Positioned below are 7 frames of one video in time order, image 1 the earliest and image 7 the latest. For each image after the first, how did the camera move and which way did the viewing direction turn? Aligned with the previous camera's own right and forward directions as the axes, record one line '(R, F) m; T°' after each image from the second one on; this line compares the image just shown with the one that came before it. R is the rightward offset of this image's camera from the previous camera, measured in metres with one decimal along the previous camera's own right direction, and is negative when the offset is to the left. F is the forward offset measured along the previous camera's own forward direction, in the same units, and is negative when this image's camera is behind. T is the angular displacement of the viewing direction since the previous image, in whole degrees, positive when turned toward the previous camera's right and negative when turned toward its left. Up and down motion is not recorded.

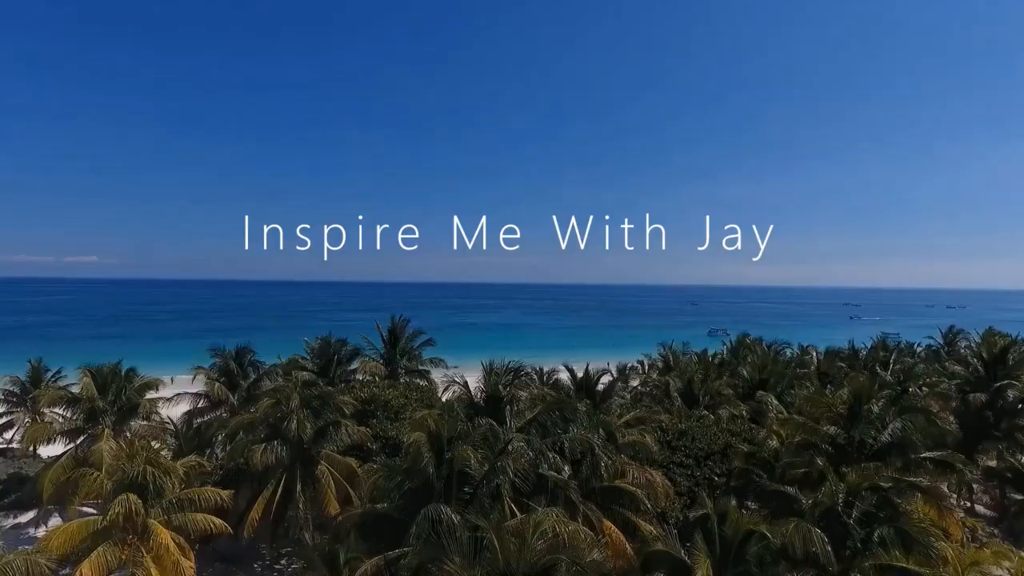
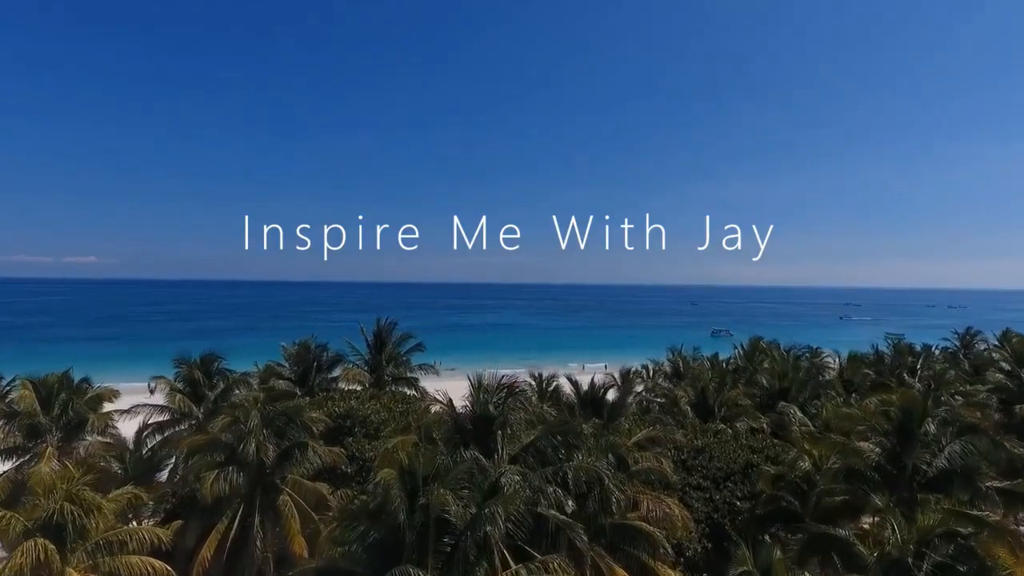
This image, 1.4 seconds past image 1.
(+0.1, +1.9) m; 0°
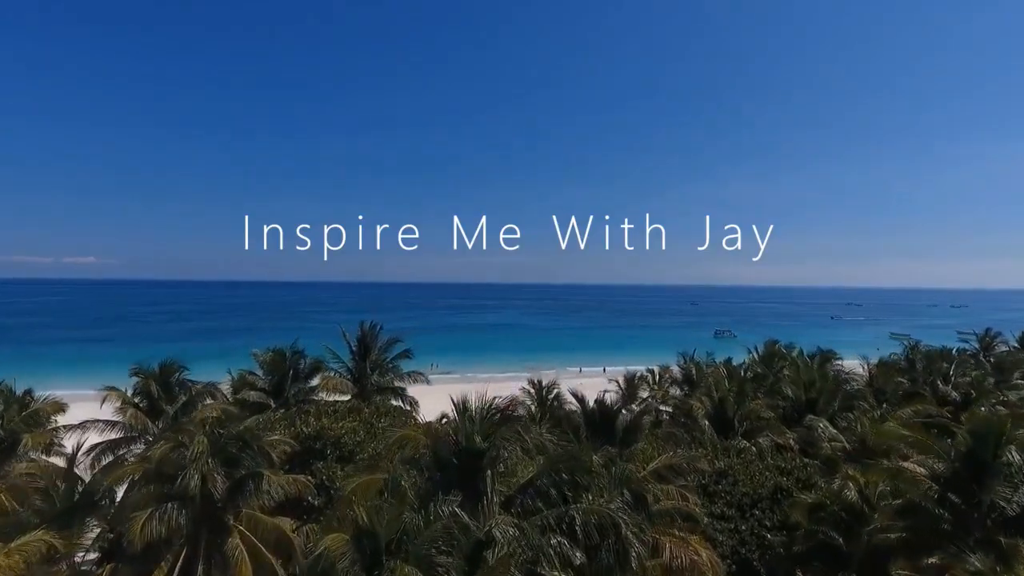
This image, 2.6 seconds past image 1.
(+0.1, +2.0) m; 0°
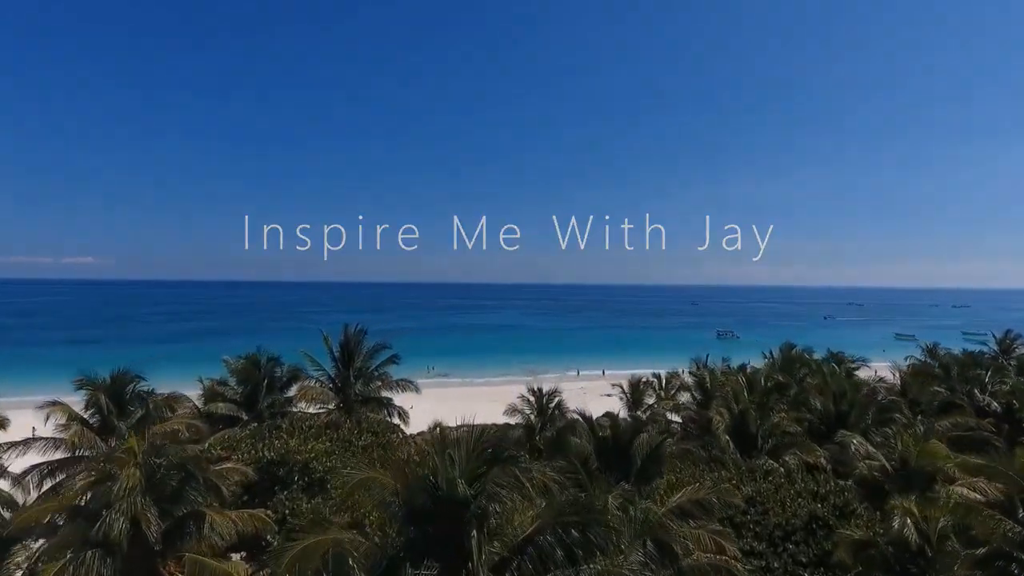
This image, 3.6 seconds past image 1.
(+0.1, +1.8) m; 0°
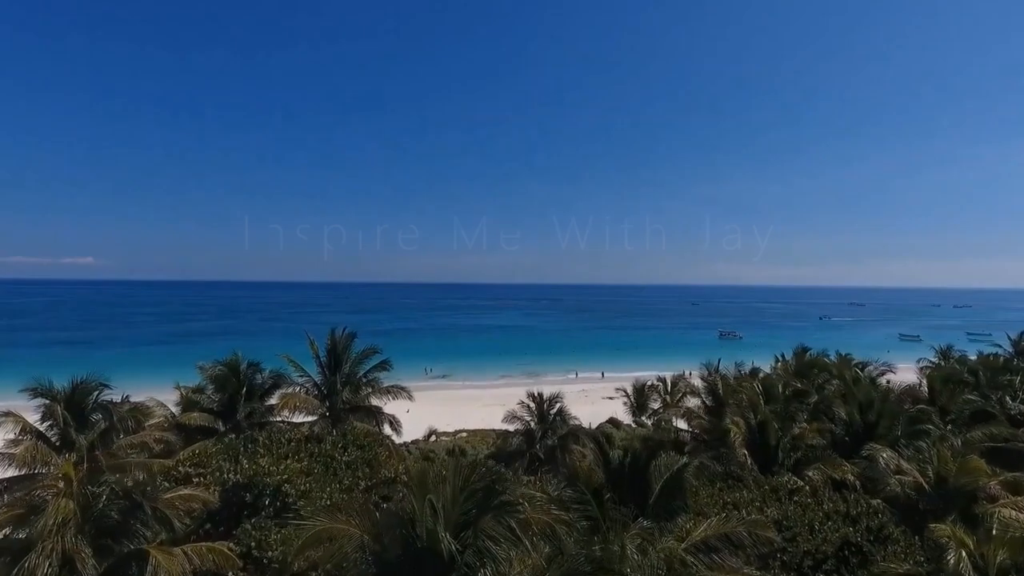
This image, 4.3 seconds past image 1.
(0.0, +1.3) m; 0°
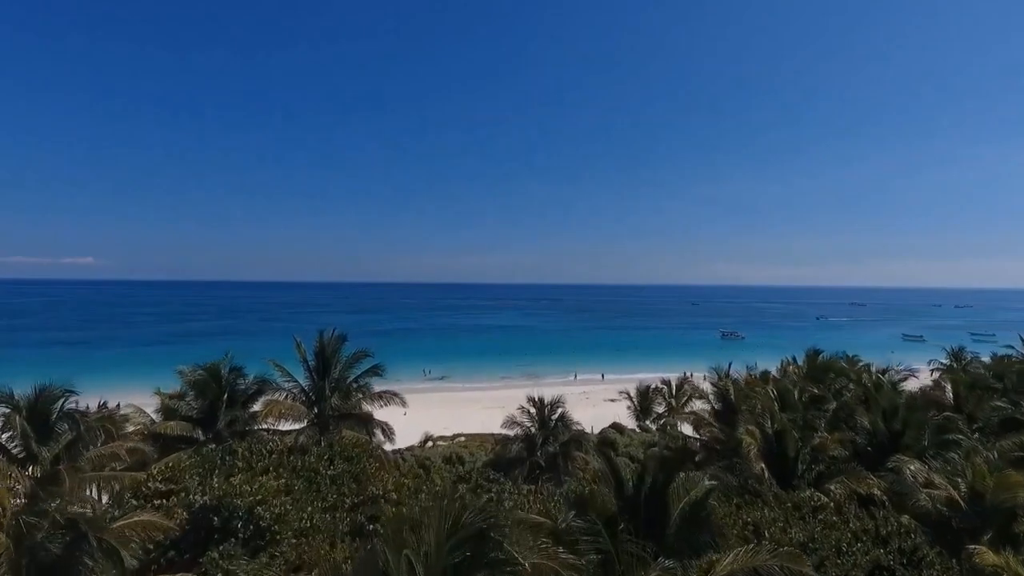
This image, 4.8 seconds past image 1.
(0.0, +1.0) m; 0°
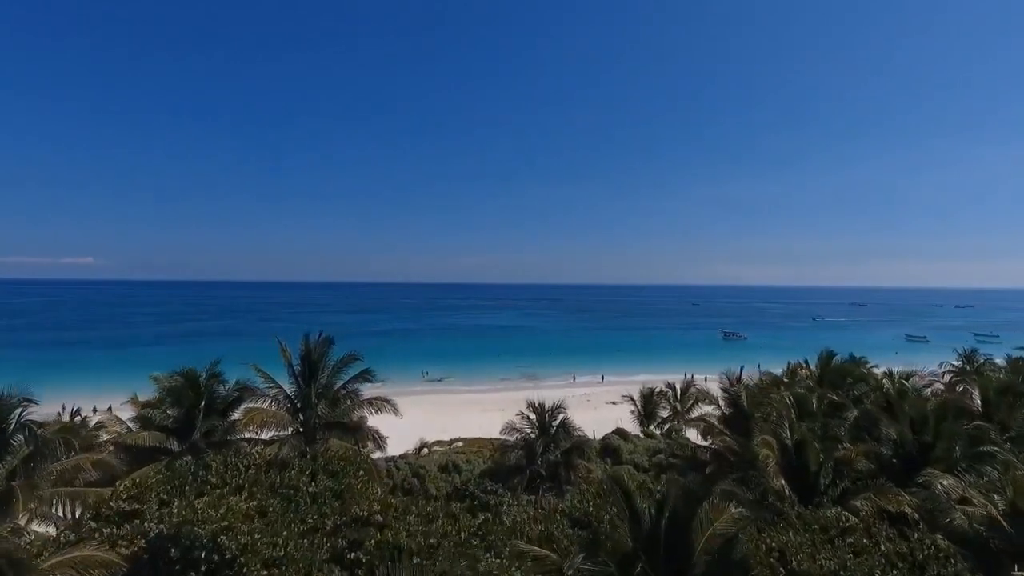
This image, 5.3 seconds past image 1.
(0.0, +1.0) m; 0°
